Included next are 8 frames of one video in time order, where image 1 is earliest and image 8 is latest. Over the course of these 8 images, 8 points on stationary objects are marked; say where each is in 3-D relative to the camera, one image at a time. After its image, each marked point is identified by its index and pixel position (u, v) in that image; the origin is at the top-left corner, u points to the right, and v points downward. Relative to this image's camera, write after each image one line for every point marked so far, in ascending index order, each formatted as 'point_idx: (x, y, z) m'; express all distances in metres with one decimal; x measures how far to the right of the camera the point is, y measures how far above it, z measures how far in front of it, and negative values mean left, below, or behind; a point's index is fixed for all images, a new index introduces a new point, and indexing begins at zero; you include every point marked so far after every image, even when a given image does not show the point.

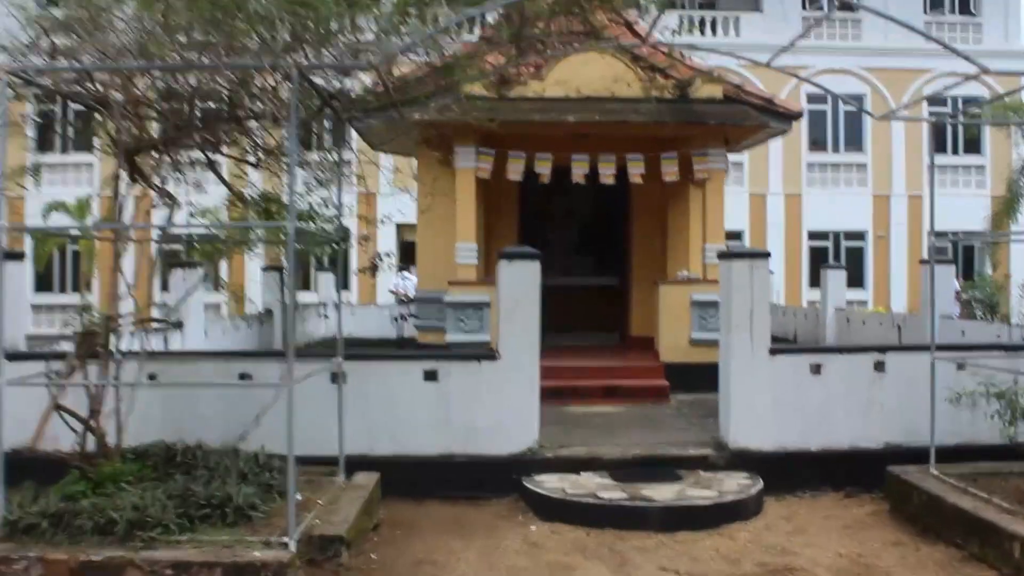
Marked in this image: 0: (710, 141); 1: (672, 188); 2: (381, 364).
0: (+2.6, +2.0, +10.9) m
1: (+2.4, +1.4, +11.8) m
2: (-1.1, -0.7, +7.0) m
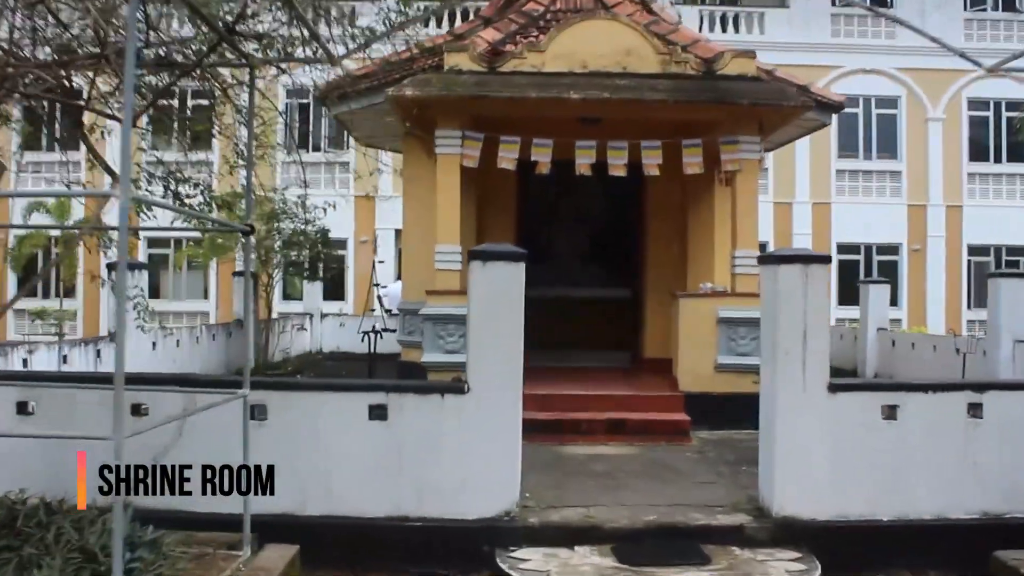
0: (+2.6, +1.9, +9.2) m
1: (+2.3, +1.3, +10.1) m
2: (-1.3, -0.7, +5.4) m
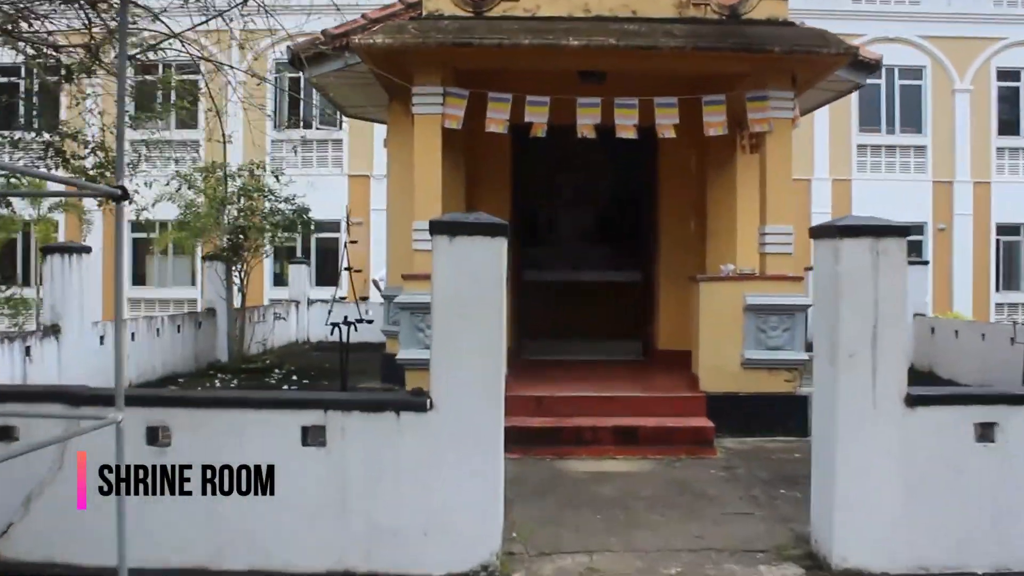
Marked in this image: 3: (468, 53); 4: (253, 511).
0: (+2.5, +2.0, +7.8) m
1: (+2.2, +1.4, +8.7) m
2: (-1.4, -0.7, +4.1) m
3: (-0.4, +2.2, +7.4) m
4: (-1.3, -1.1, +4.1) m
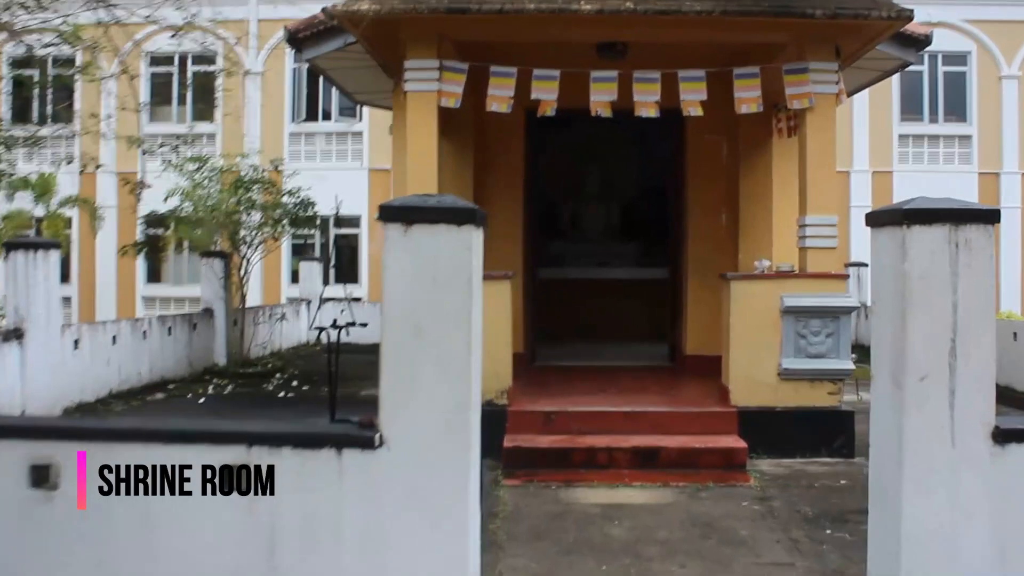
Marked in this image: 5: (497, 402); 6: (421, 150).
0: (+2.5, +2.0, +6.8) m
1: (+2.3, +1.5, +7.8) m
2: (-1.5, -0.7, +3.3) m
3: (-0.4, +2.2, +6.5) m
4: (-1.4, -1.1, +3.3) m
5: (-0.1, -0.9, +6.5) m
6: (-0.8, +1.1, +6.7) m
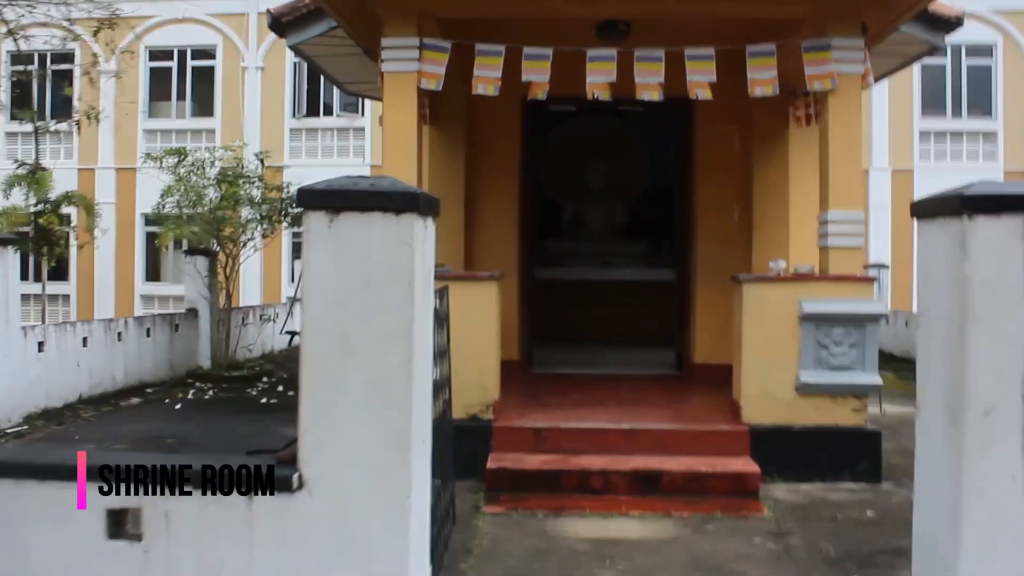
0: (+2.5, +2.0, +6.2) m
1: (+2.2, +1.4, +7.1) m
2: (-1.7, -0.7, +2.7) m
3: (-0.5, +2.1, +5.9) m
4: (-1.6, -1.2, +2.7) m
5: (-0.2, -0.9, +5.9) m
6: (-0.8, +1.1, +6.1) m
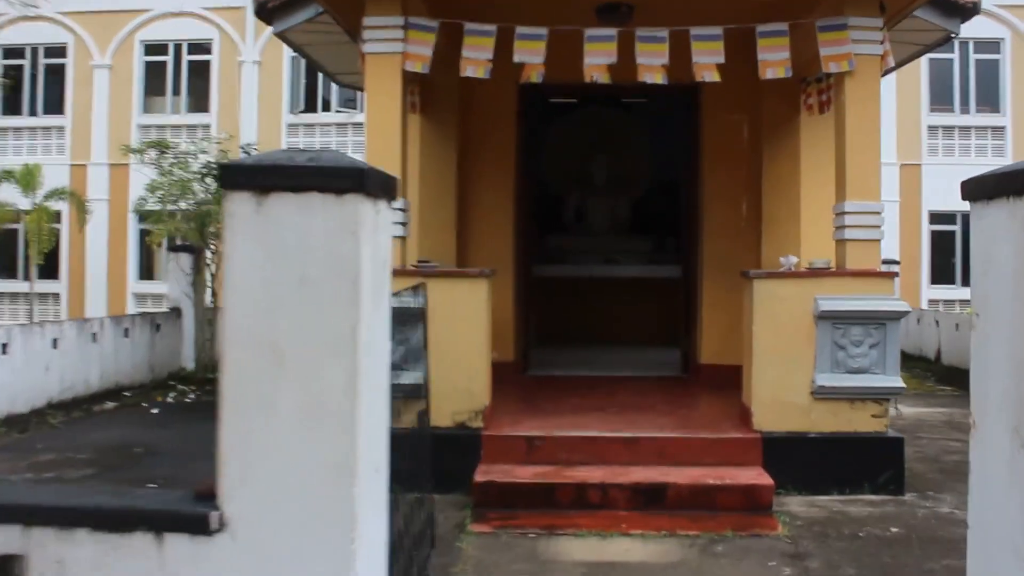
0: (+2.4, +2.0, +5.7) m
1: (+2.2, +1.5, +6.6) m
2: (-1.7, -0.7, +2.2) m
3: (-0.5, +2.2, +5.4) m
4: (-1.6, -1.1, +2.2) m
5: (-0.3, -0.9, +5.4) m
6: (-0.9, +1.2, +5.6) m
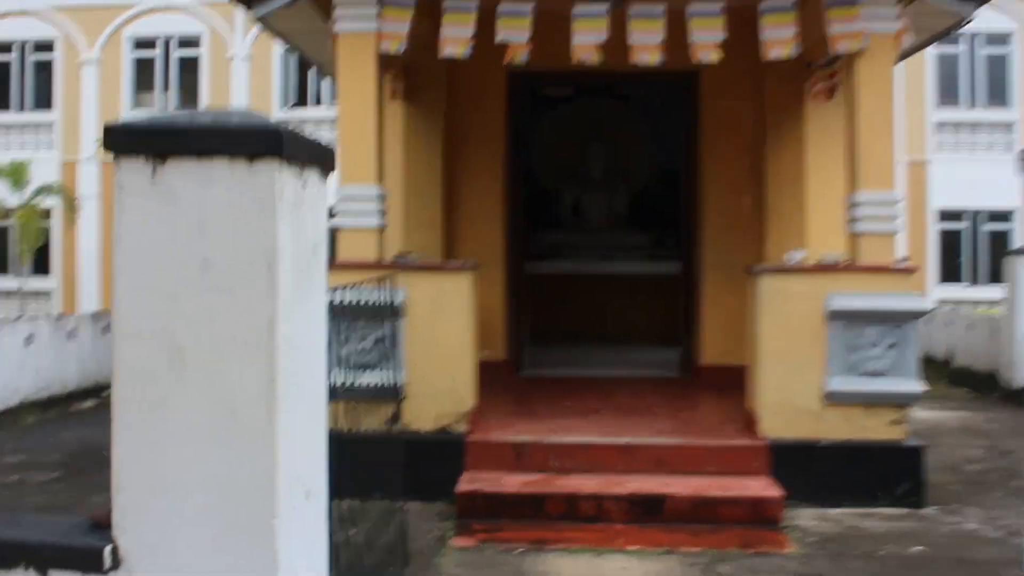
0: (+2.3, +2.1, +5.3) m
1: (+2.1, +1.5, +6.2) m
2: (-1.8, -0.6, +1.8) m
3: (-0.6, +2.2, +5.0) m
4: (-1.7, -1.1, +1.8) m
5: (-0.4, -0.9, +5.0) m
6: (-1.0, +1.2, +5.2) m
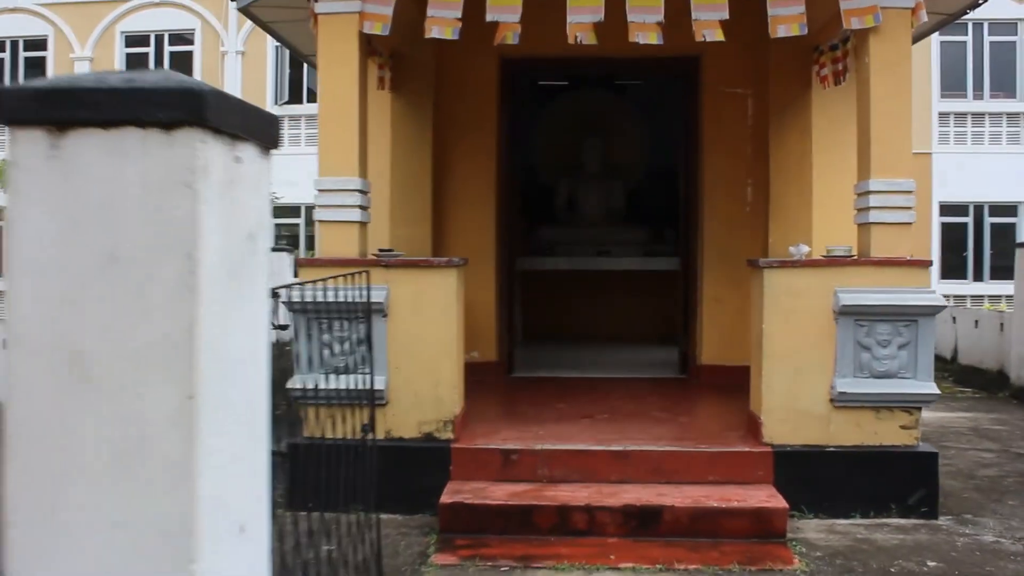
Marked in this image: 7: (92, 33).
0: (+2.2, +2.1, +5.0) m
1: (+2.0, +1.5, +5.9) m
2: (-1.9, -0.6, +1.5) m
3: (-0.7, +2.2, +4.7) m
4: (-1.8, -1.1, +1.5) m
5: (-0.4, -0.9, +4.7) m
6: (-1.1, +1.2, +4.9) m
7: (-8.3, +5.1, +15.9) m
